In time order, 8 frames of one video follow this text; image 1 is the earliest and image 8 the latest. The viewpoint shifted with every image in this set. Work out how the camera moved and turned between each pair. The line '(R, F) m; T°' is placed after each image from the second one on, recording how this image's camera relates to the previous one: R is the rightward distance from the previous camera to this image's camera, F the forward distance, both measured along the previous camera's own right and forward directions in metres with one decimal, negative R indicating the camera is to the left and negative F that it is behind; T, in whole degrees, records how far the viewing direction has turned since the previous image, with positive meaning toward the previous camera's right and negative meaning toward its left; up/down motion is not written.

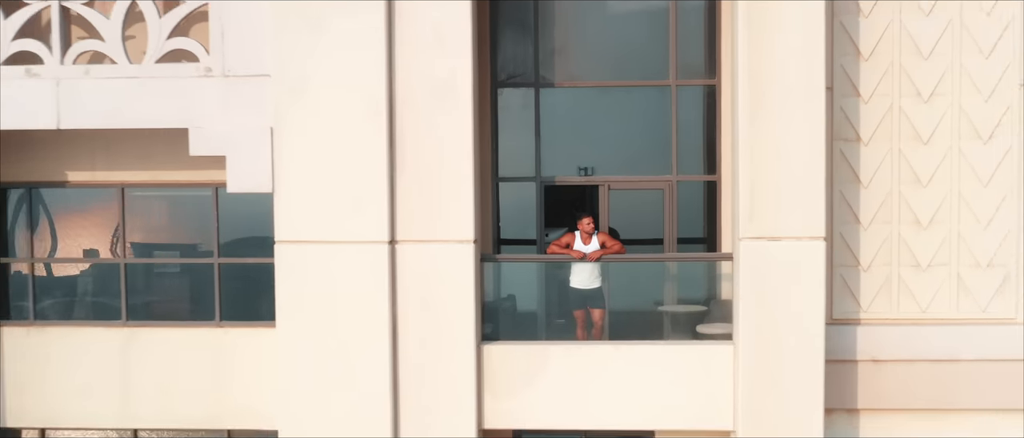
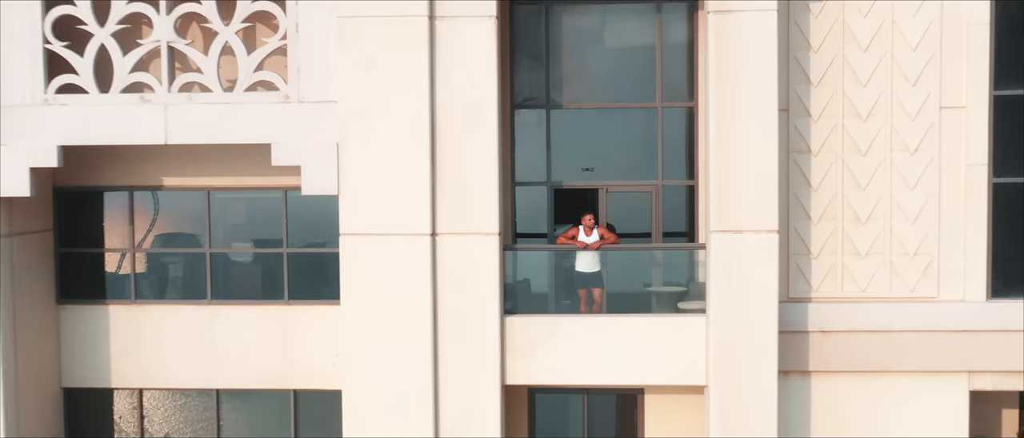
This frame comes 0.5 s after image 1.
(-0.1, -2.2) m; 0°
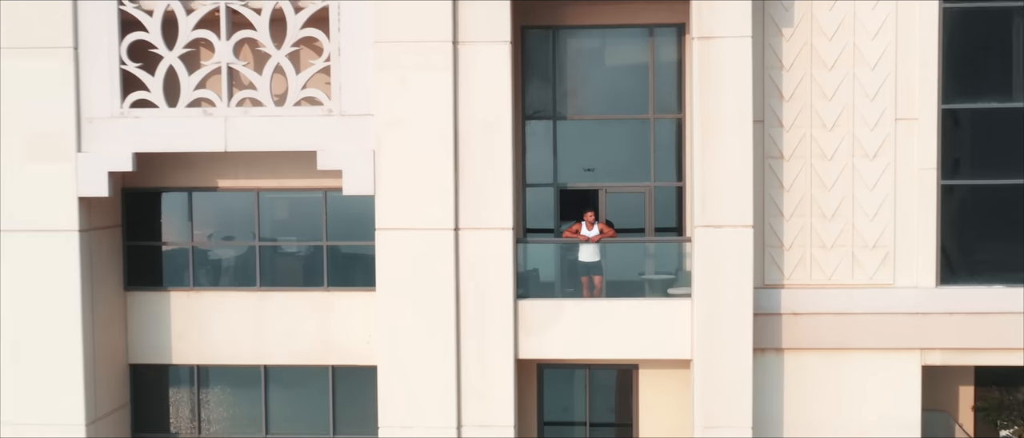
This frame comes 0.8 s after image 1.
(-0.1, -1.8) m; 0°
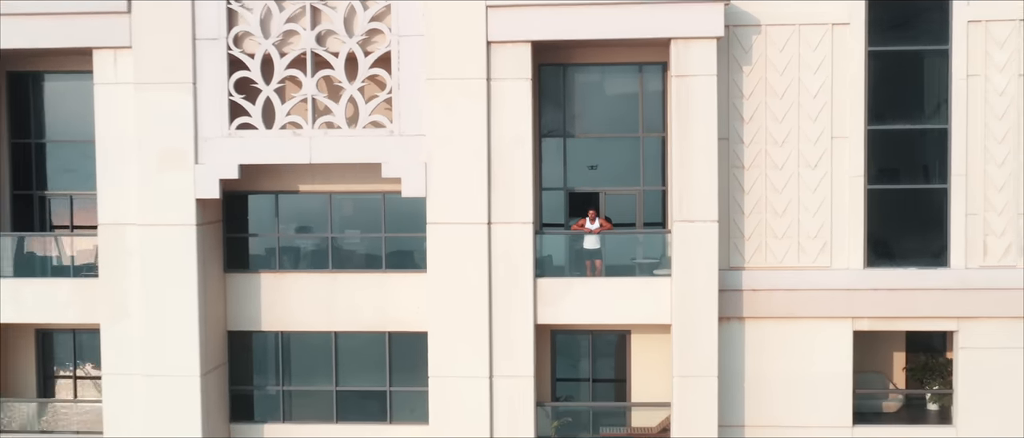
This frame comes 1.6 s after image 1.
(-0.2, -3.8) m; 0°
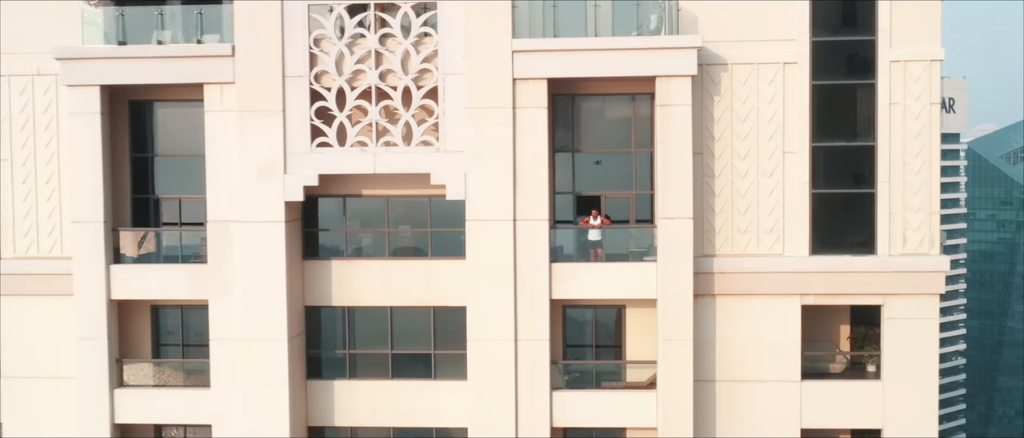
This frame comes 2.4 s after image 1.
(-0.2, -4.7) m; 0°
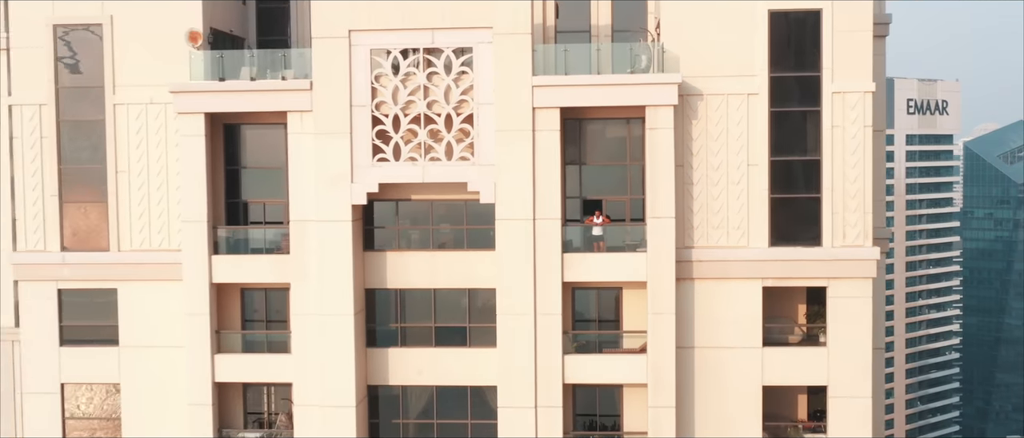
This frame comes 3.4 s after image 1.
(-0.3, -5.6) m; 0°
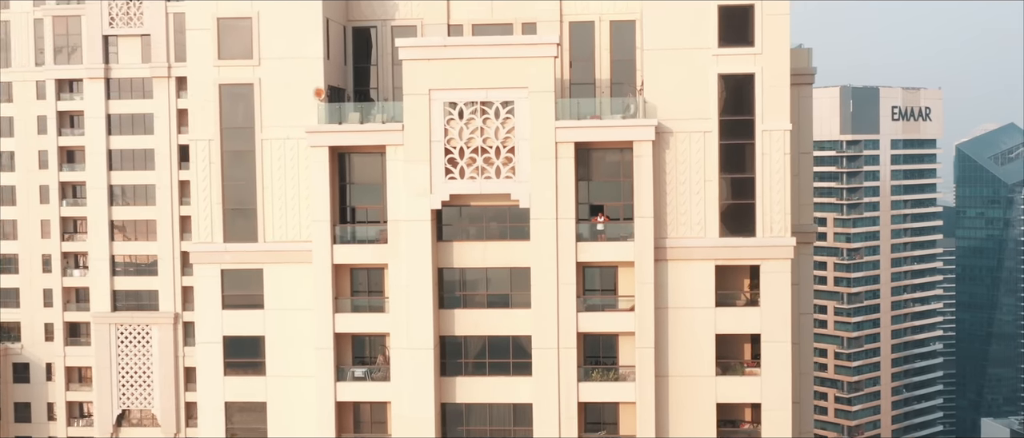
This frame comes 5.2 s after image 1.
(-0.7, -12.2) m; 0°
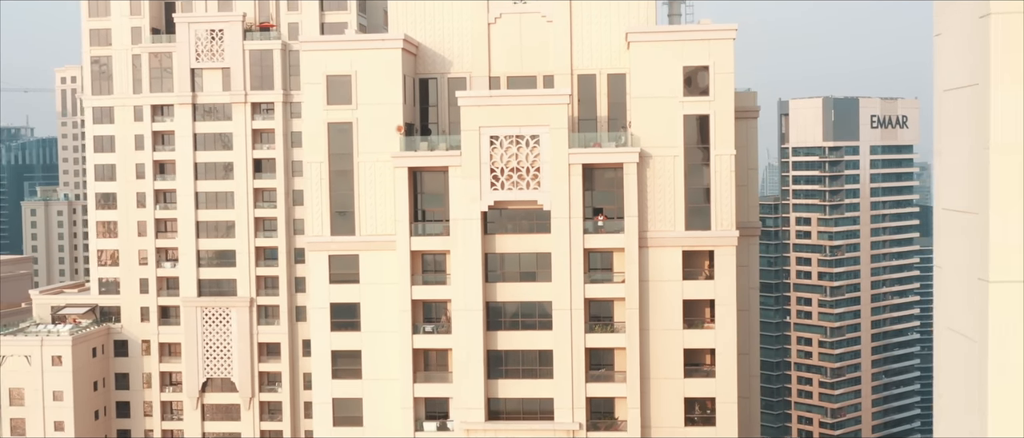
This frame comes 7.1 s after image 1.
(-0.9, -16.3) m; 0°
